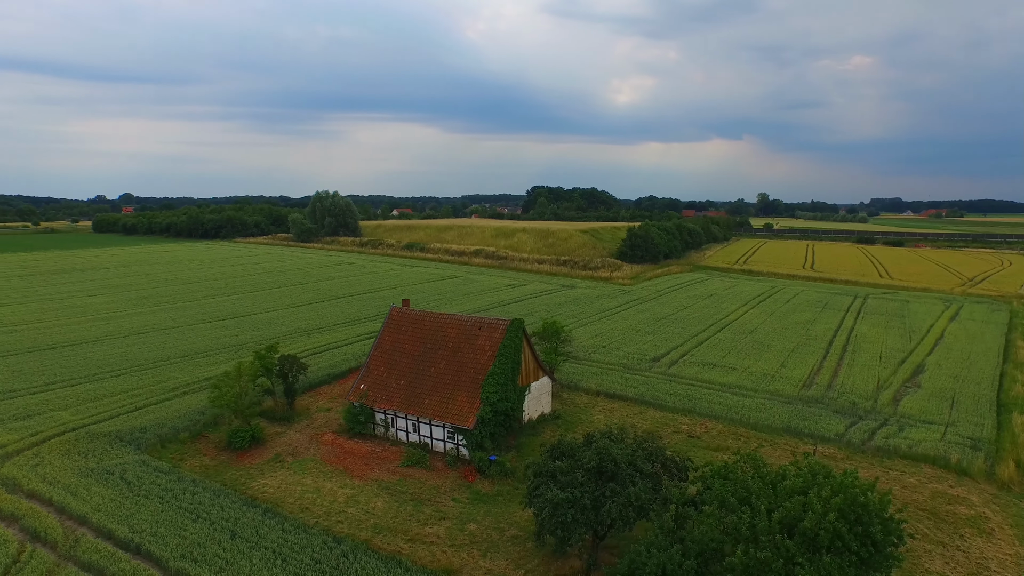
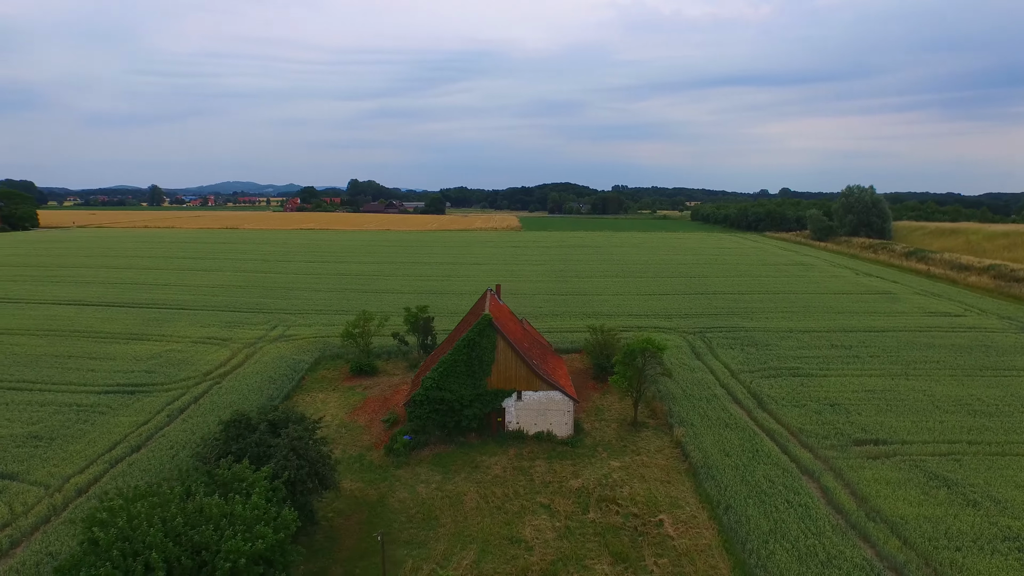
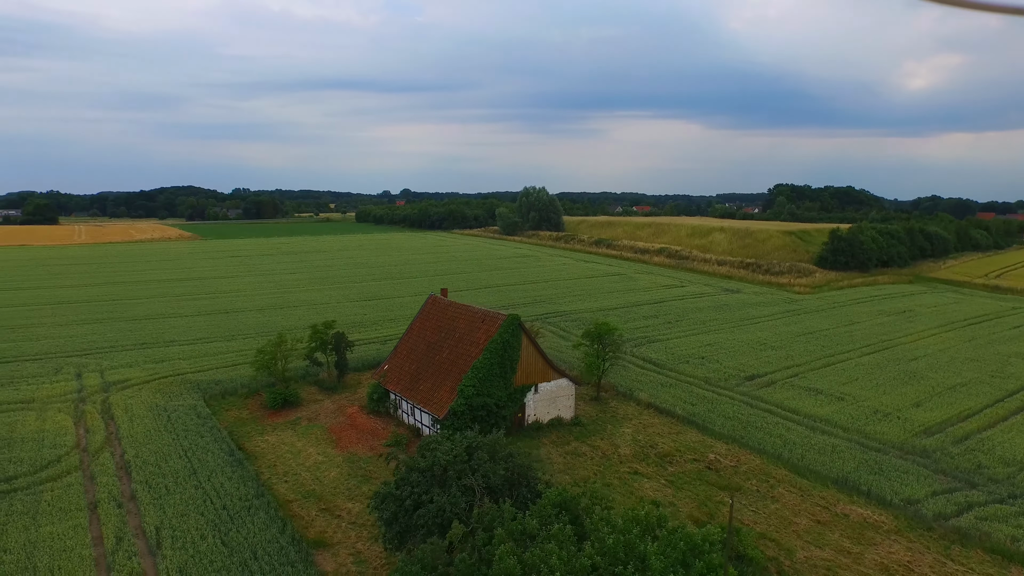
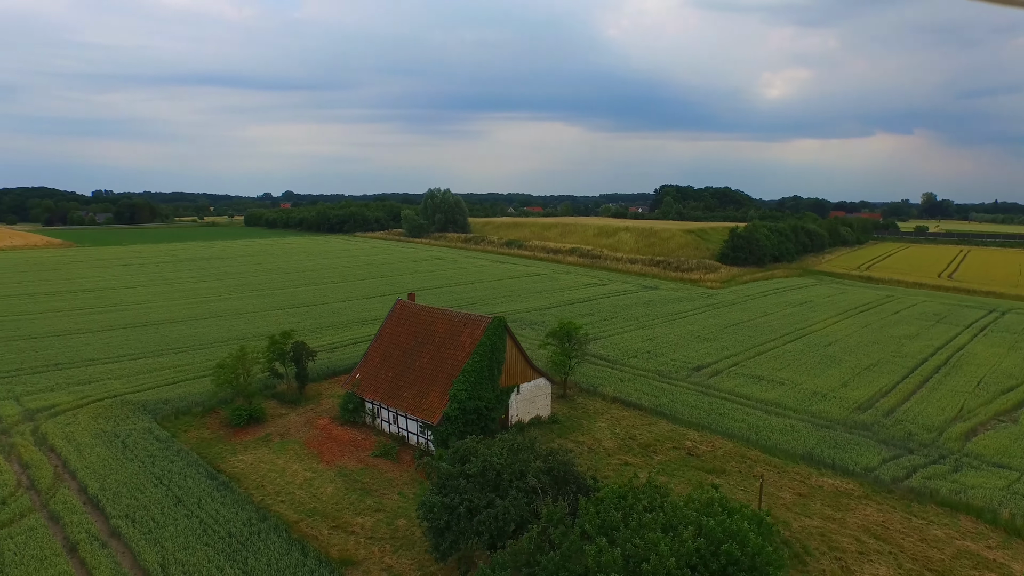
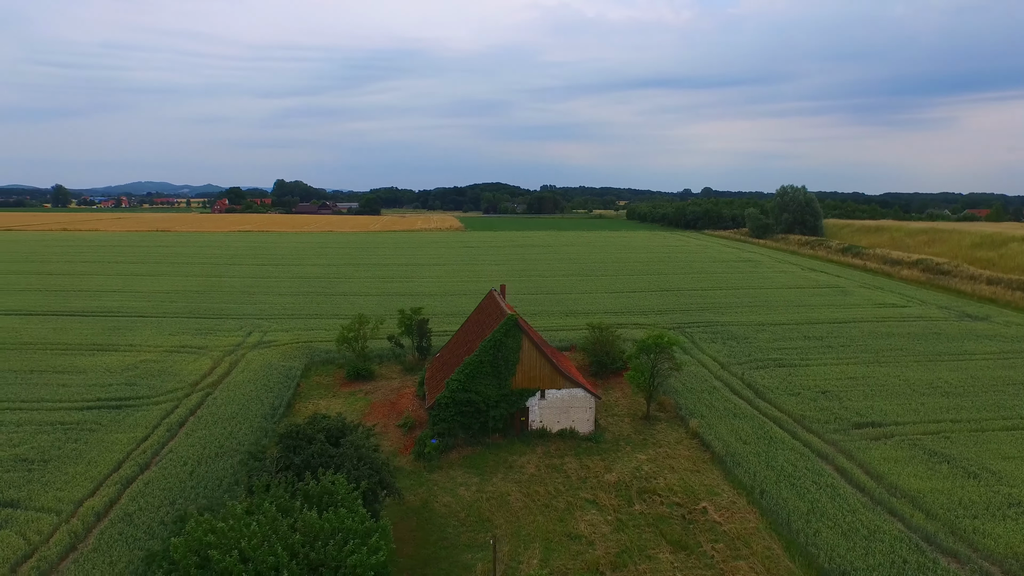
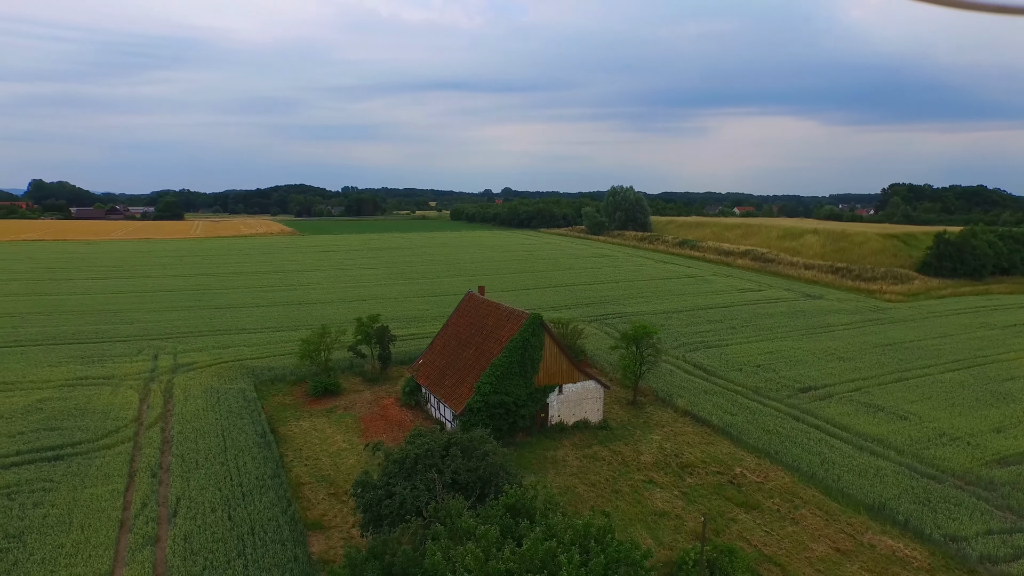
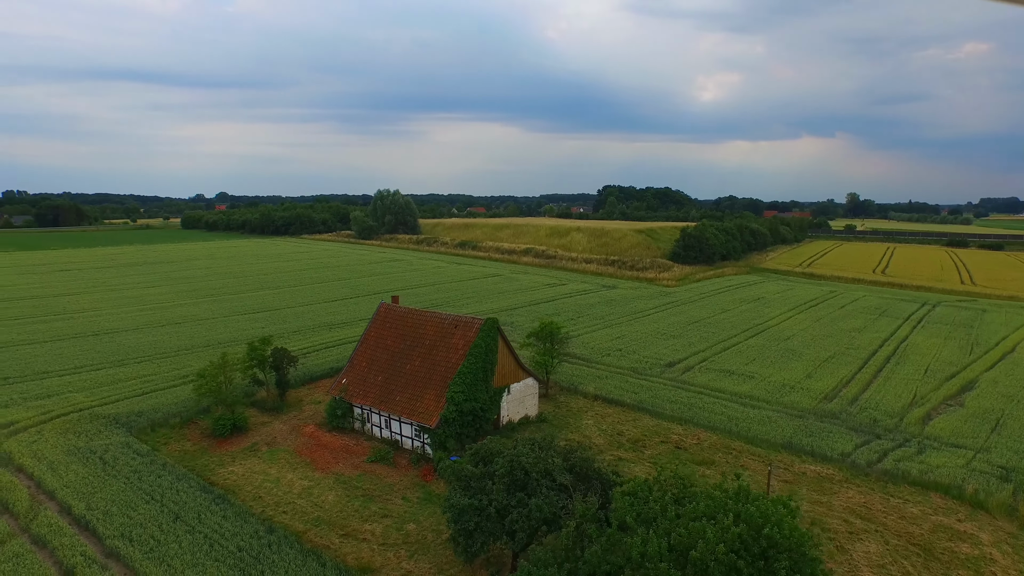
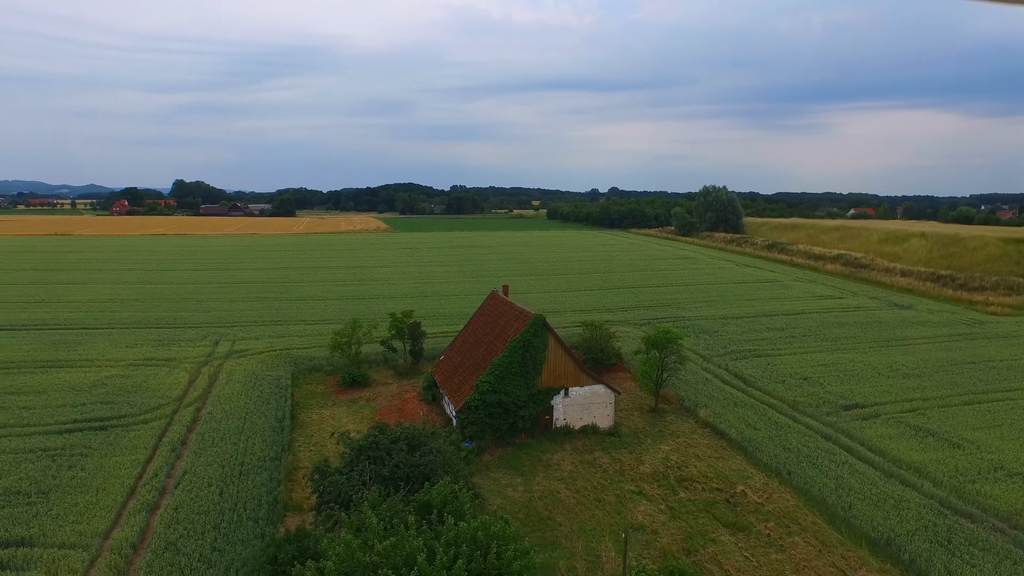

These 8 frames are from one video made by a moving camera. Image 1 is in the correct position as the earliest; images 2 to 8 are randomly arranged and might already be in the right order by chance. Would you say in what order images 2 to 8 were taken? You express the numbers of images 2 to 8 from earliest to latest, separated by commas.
7, 4, 3, 6, 8, 5, 2
